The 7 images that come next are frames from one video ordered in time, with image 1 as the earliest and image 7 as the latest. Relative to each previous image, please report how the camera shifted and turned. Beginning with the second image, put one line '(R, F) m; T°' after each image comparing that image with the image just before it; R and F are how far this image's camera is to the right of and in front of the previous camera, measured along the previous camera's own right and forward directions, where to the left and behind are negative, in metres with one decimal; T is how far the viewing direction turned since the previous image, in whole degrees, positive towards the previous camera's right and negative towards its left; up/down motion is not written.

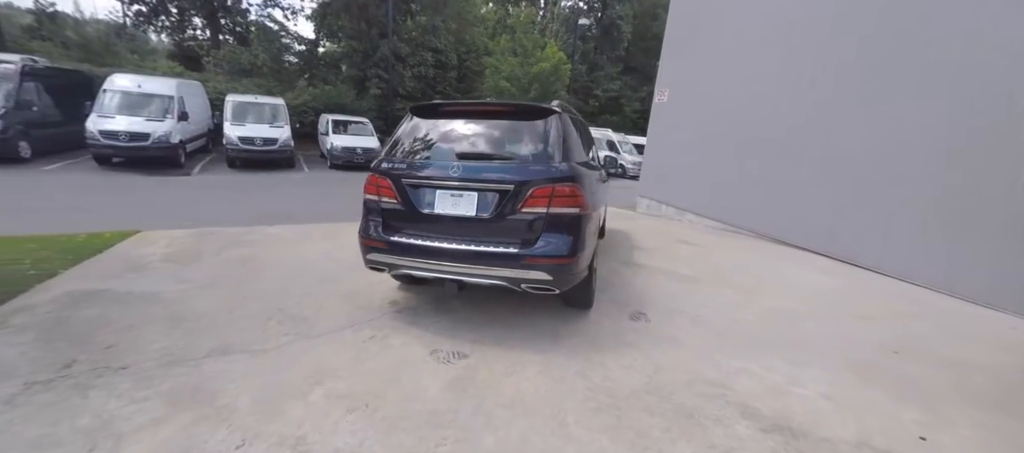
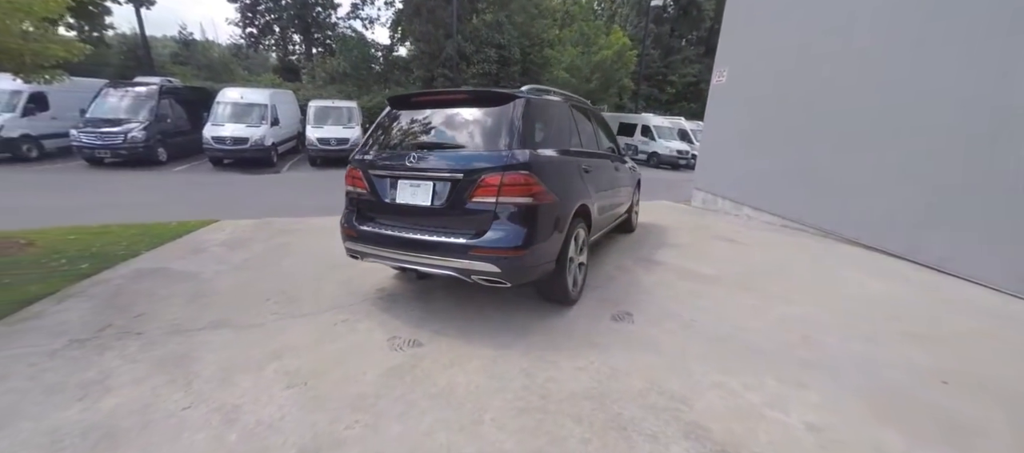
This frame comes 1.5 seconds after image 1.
(+1.0, +0.2) m; -13°
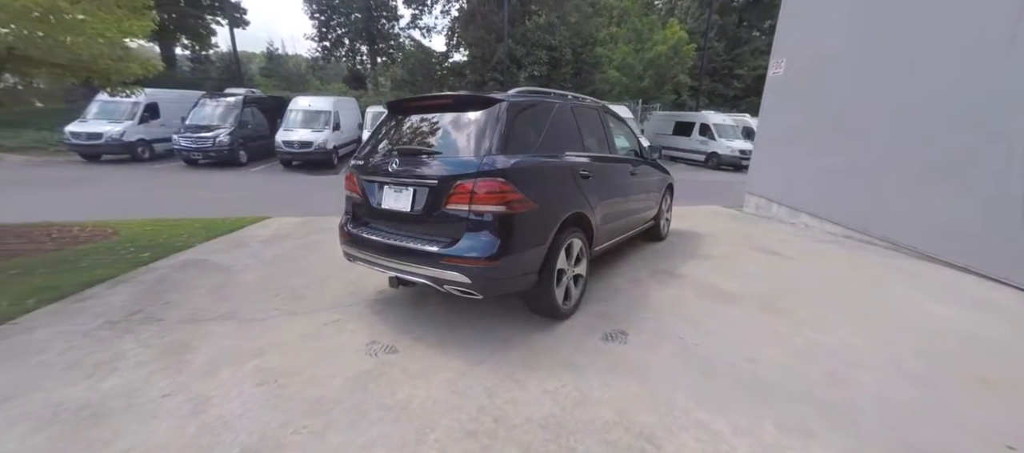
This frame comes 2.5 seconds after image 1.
(+0.6, +0.2) m; -10°
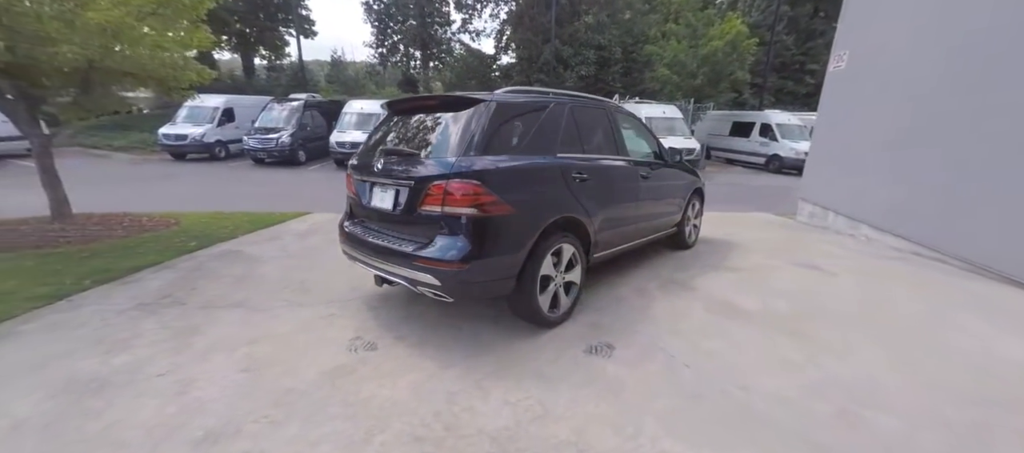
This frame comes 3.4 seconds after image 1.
(+0.5, +0.1) m; -8°
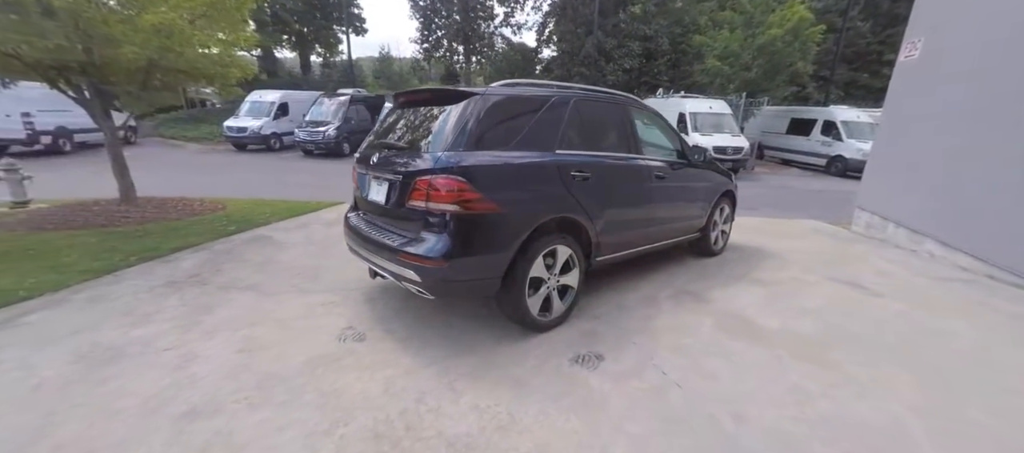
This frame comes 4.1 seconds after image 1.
(+0.4, +0.1) m; -7°
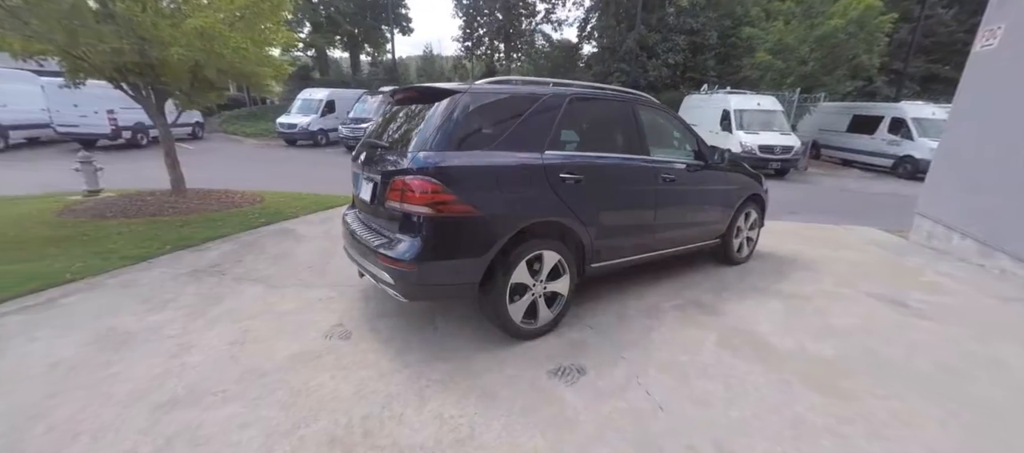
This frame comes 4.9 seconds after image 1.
(+0.4, +0.2) m; -6°
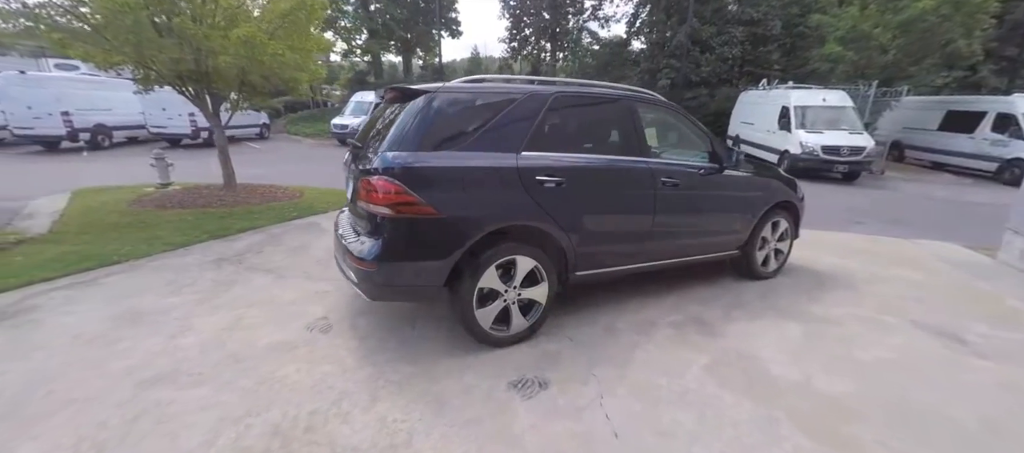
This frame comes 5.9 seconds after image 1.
(+0.5, +0.2) m; -8°
